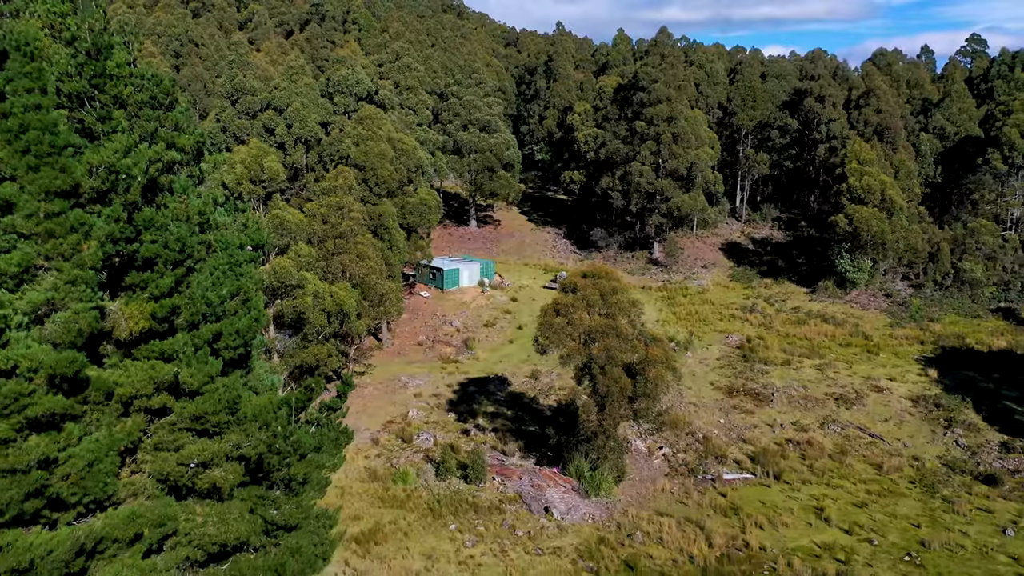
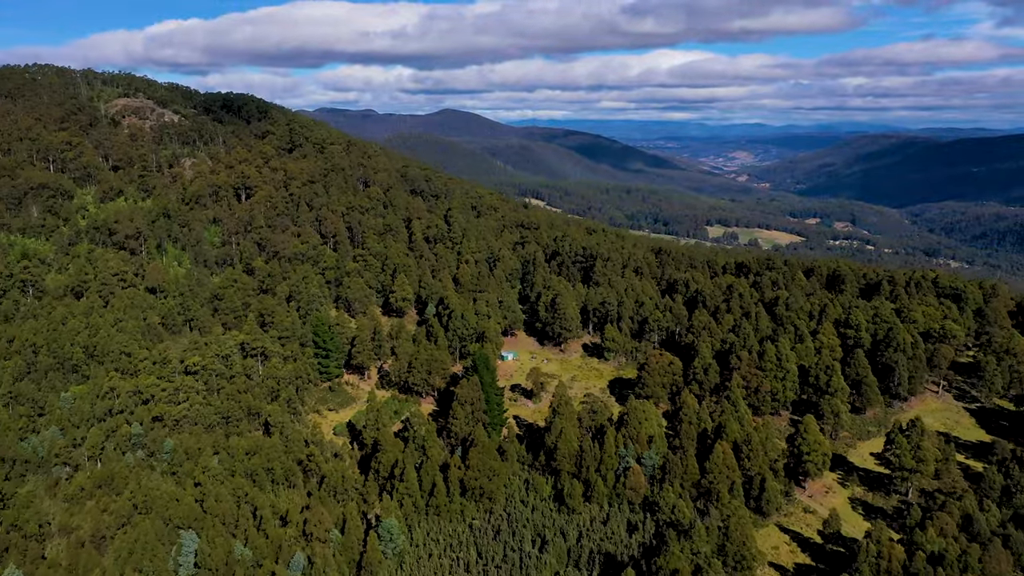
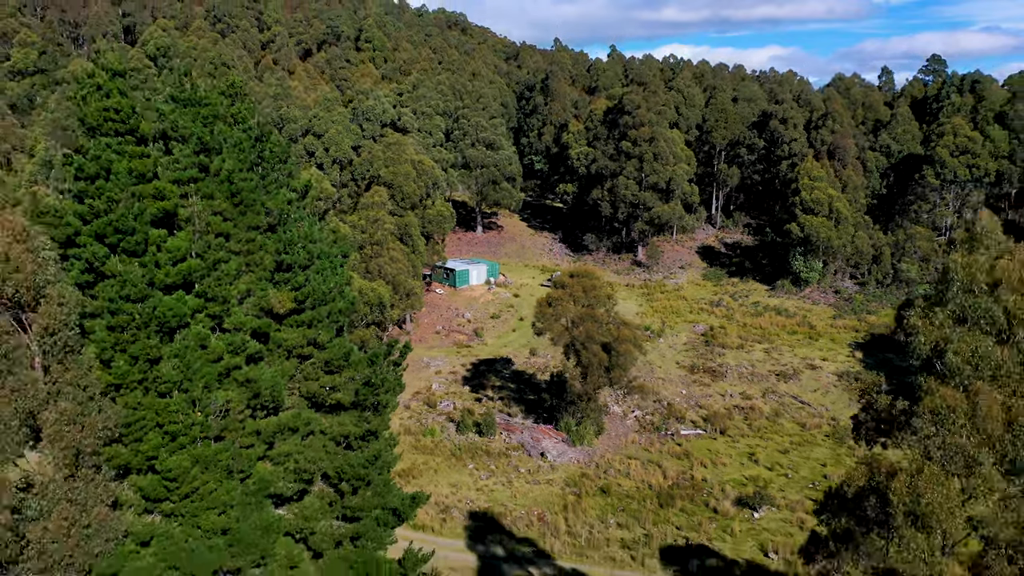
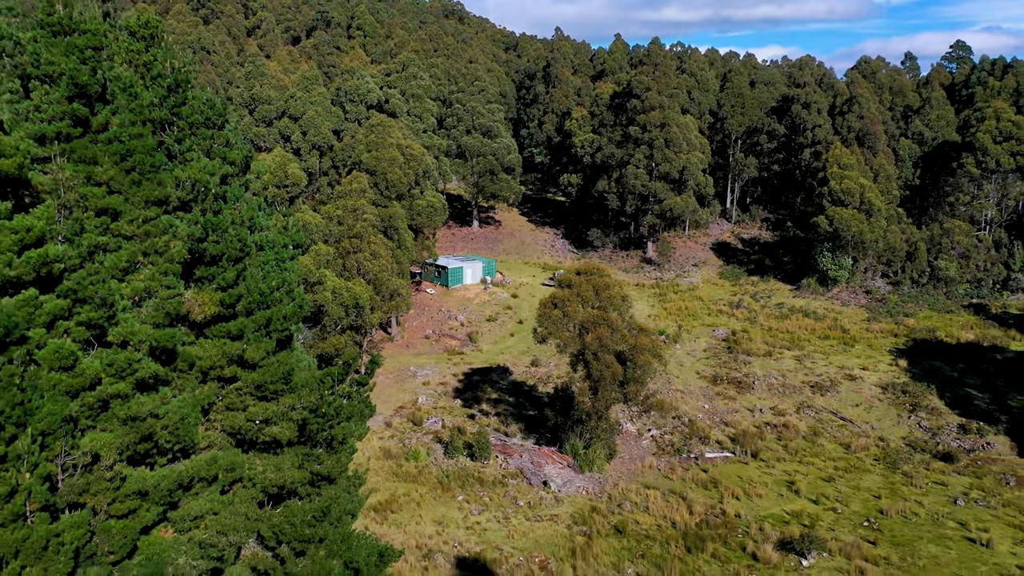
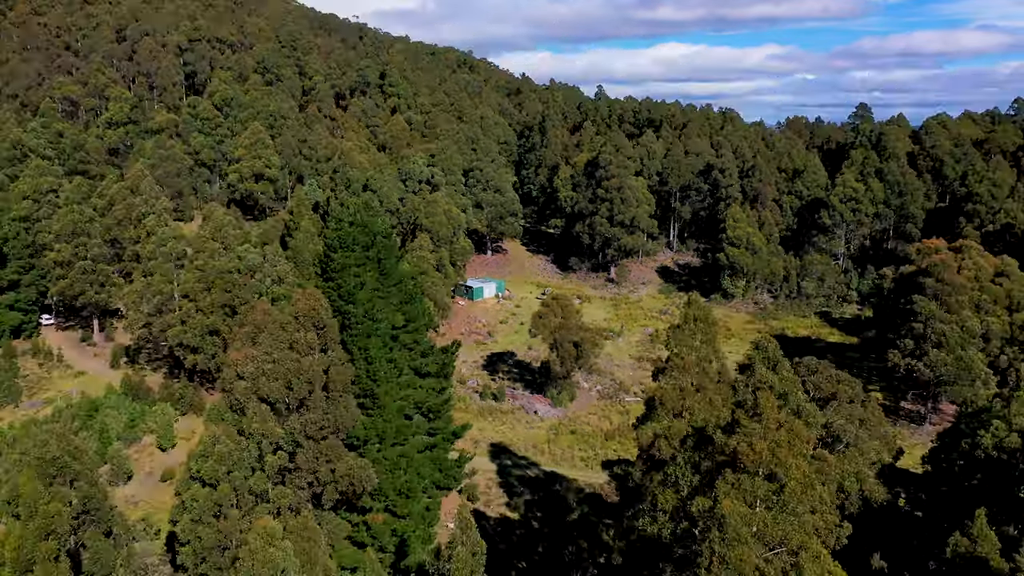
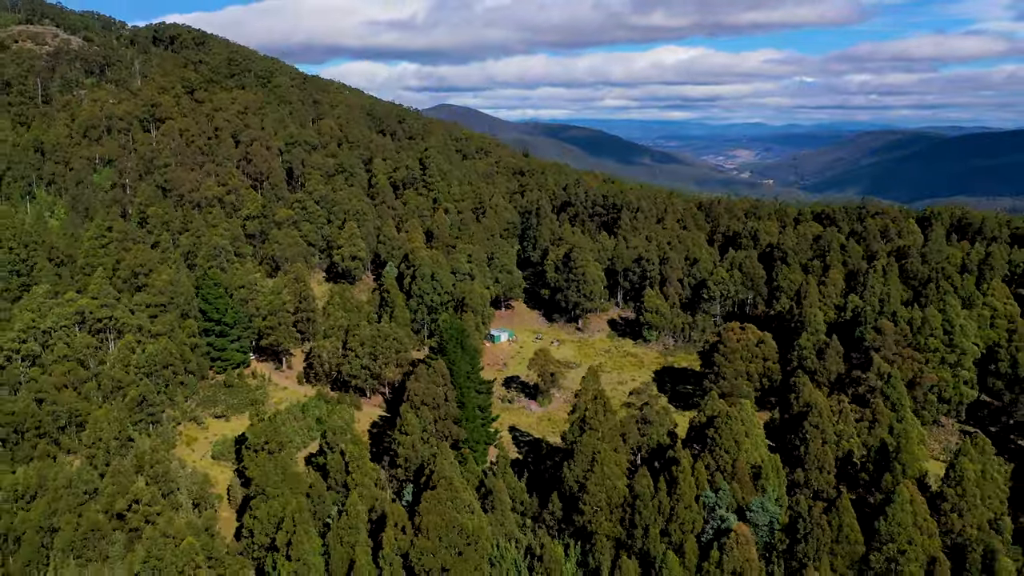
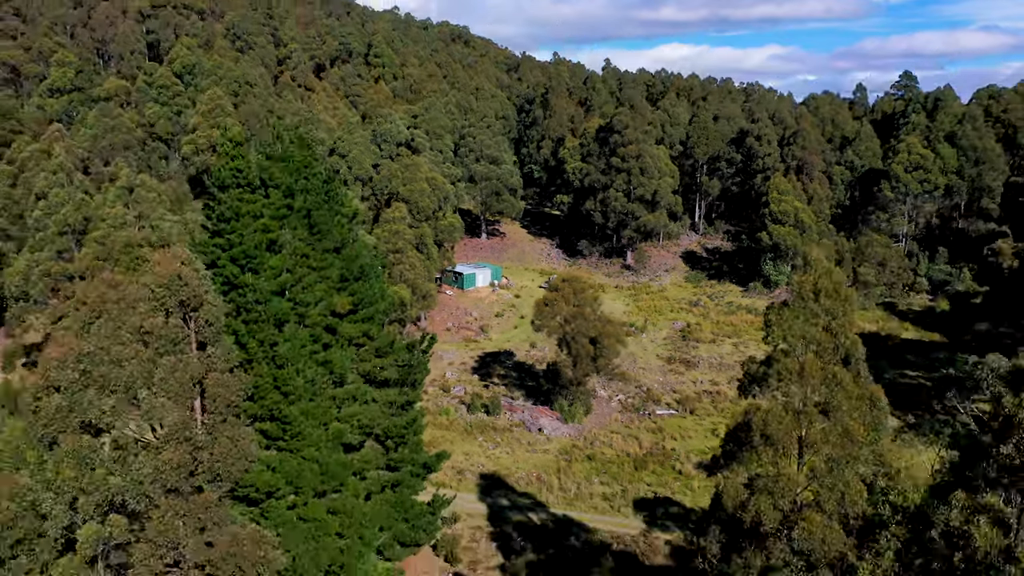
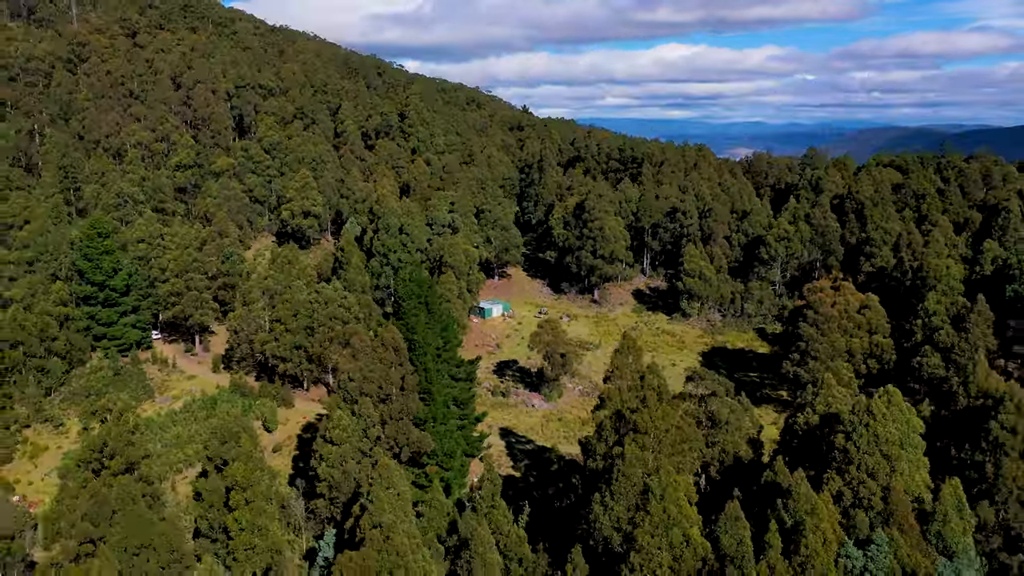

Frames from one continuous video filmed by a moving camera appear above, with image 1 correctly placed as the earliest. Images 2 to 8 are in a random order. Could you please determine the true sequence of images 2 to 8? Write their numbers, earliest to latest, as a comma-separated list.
4, 3, 7, 5, 8, 6, 2
